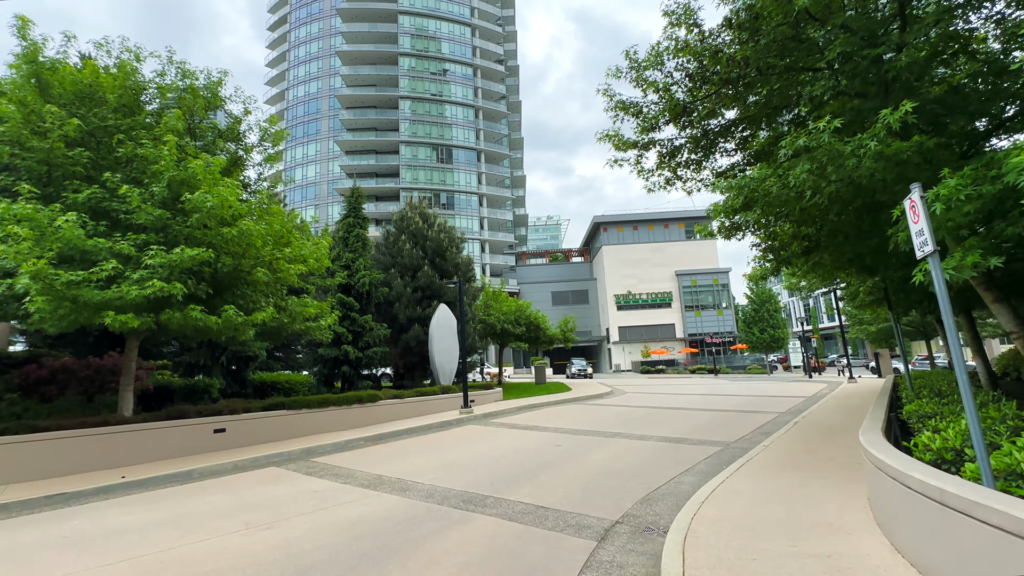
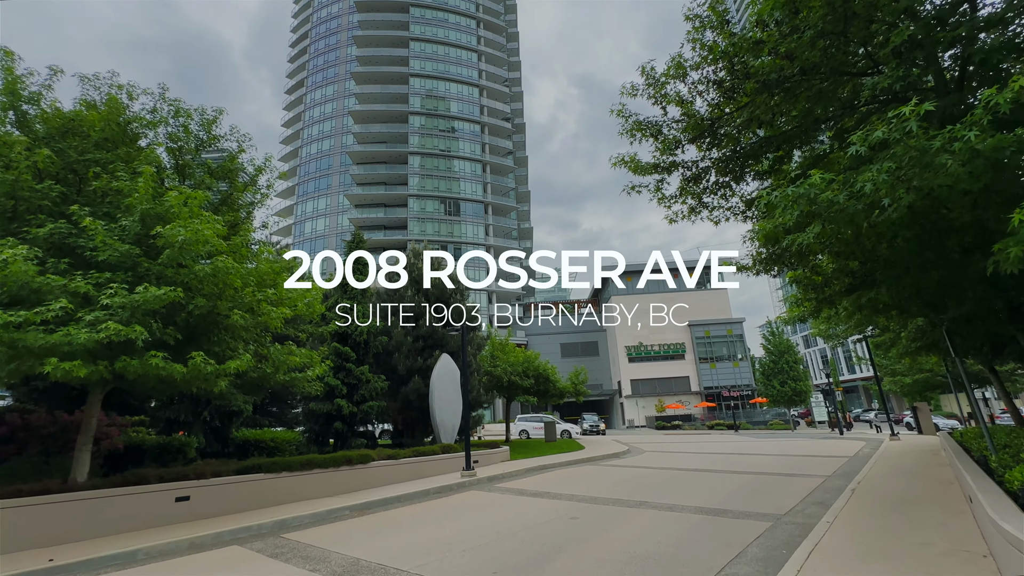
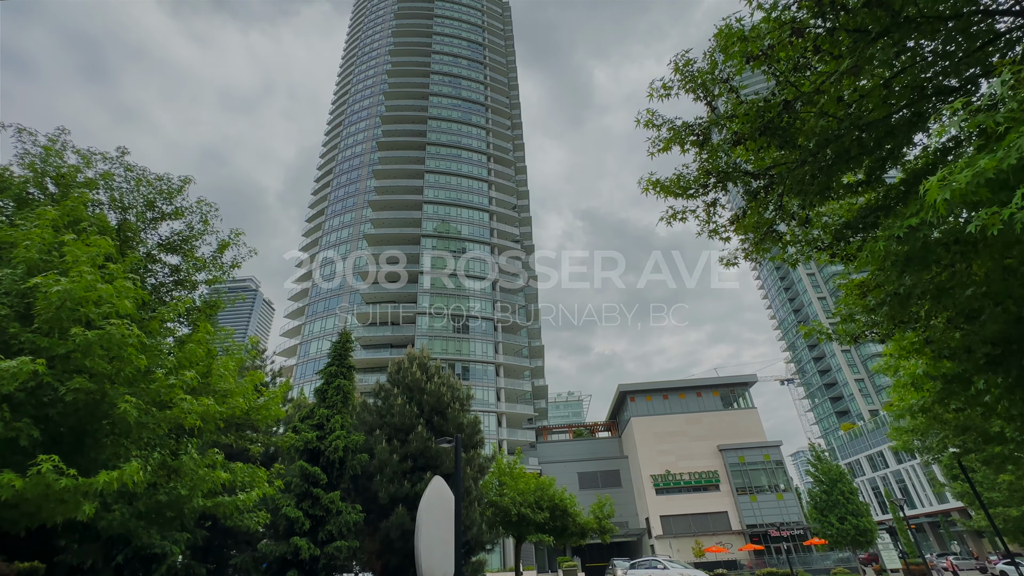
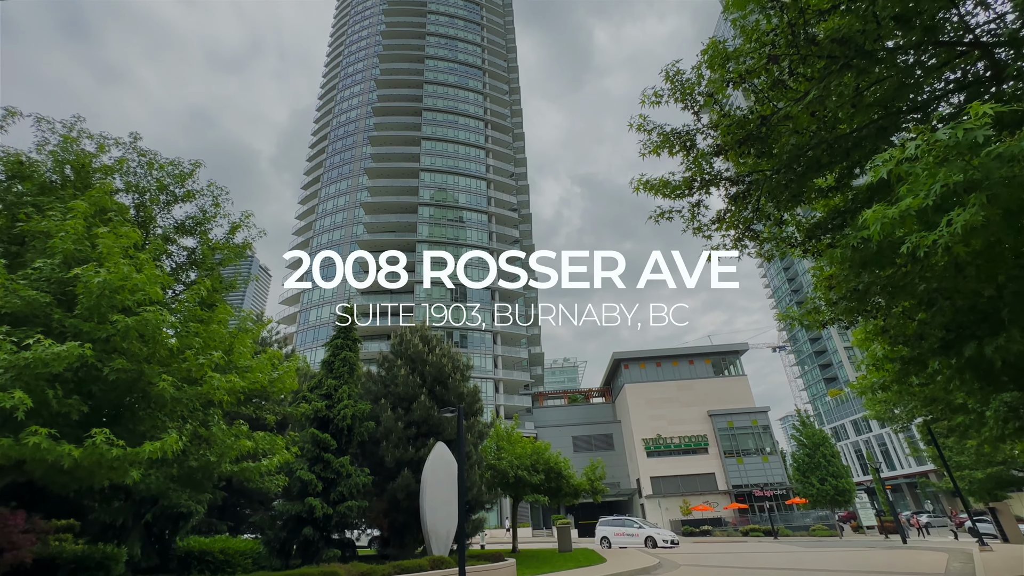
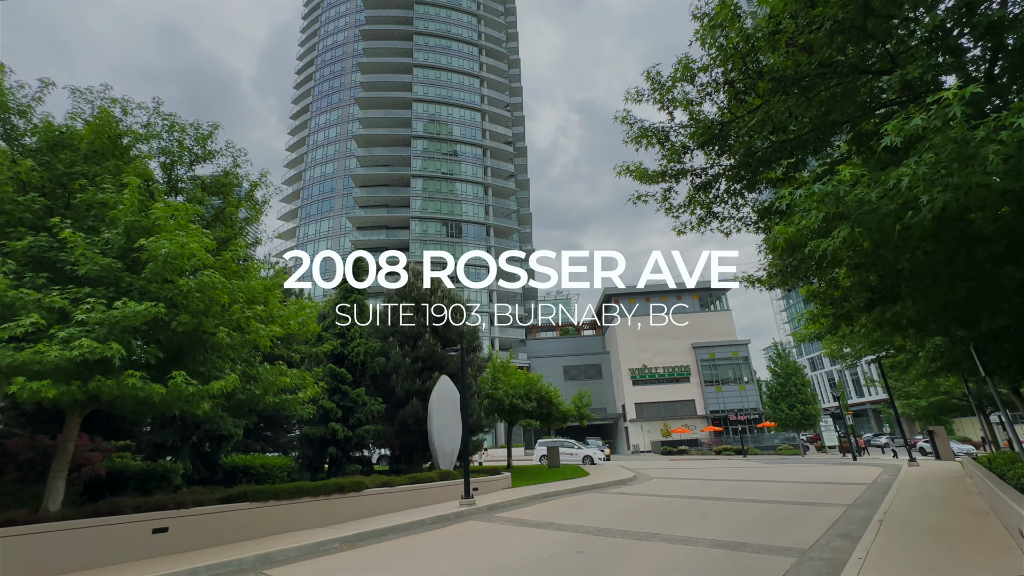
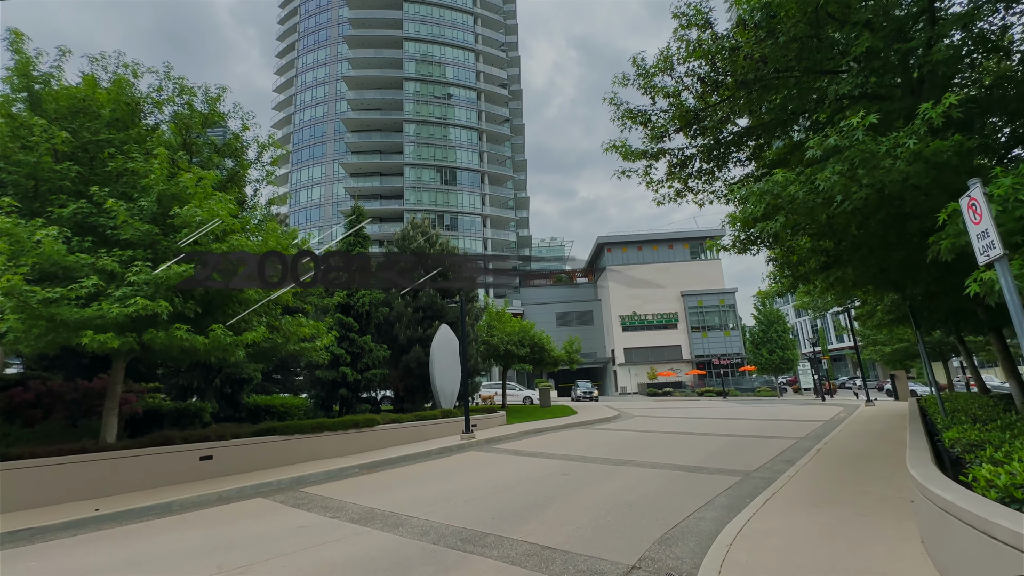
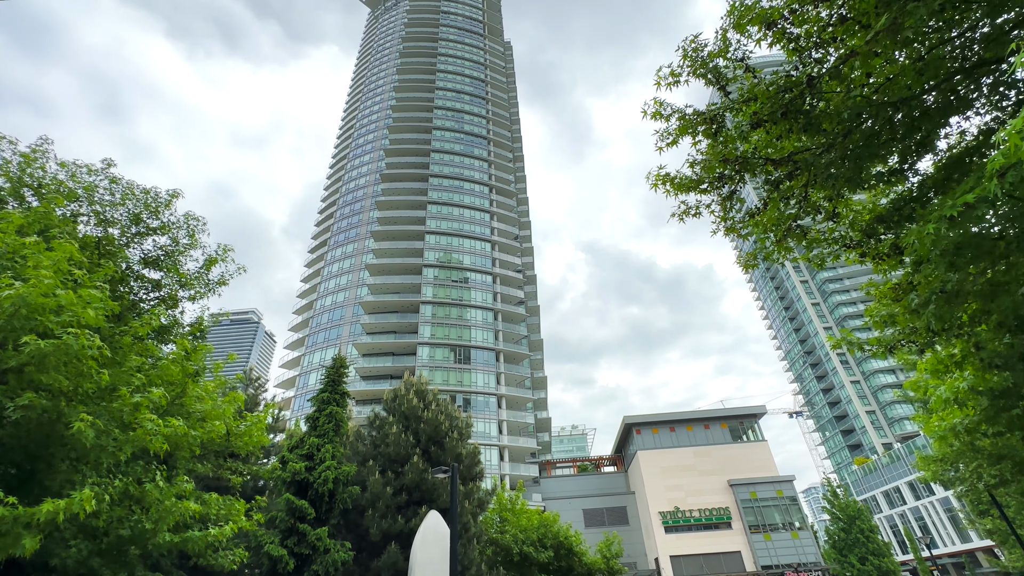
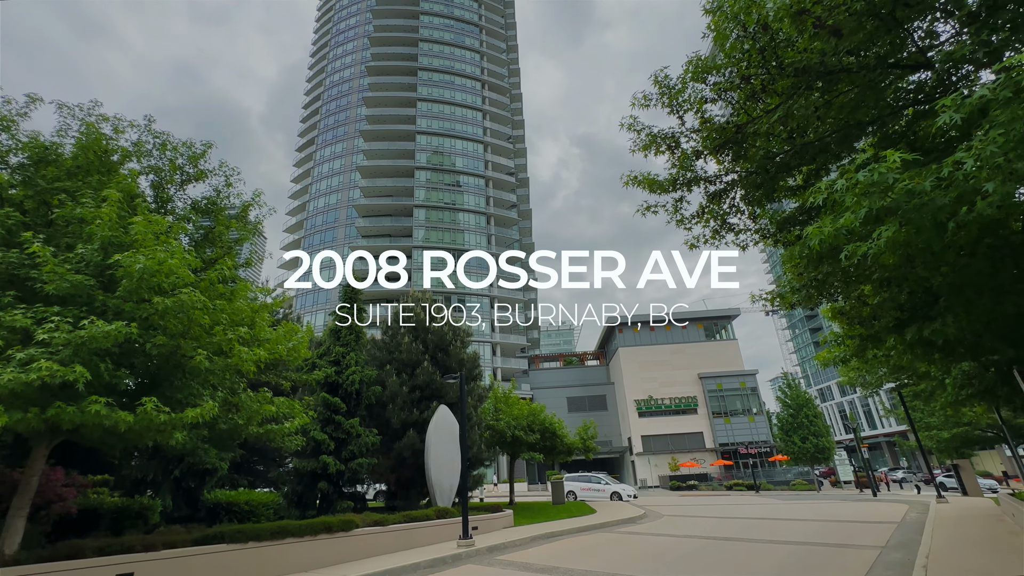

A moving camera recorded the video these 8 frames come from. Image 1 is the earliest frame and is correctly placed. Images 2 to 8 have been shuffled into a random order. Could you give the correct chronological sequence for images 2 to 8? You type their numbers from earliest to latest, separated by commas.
6, 2, 5, 8, 4, 3, 7
